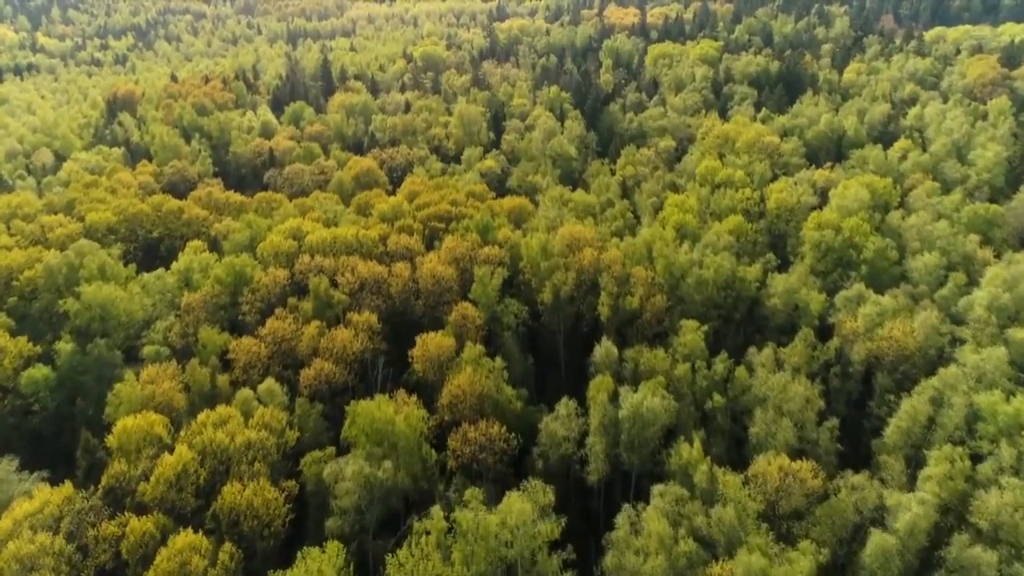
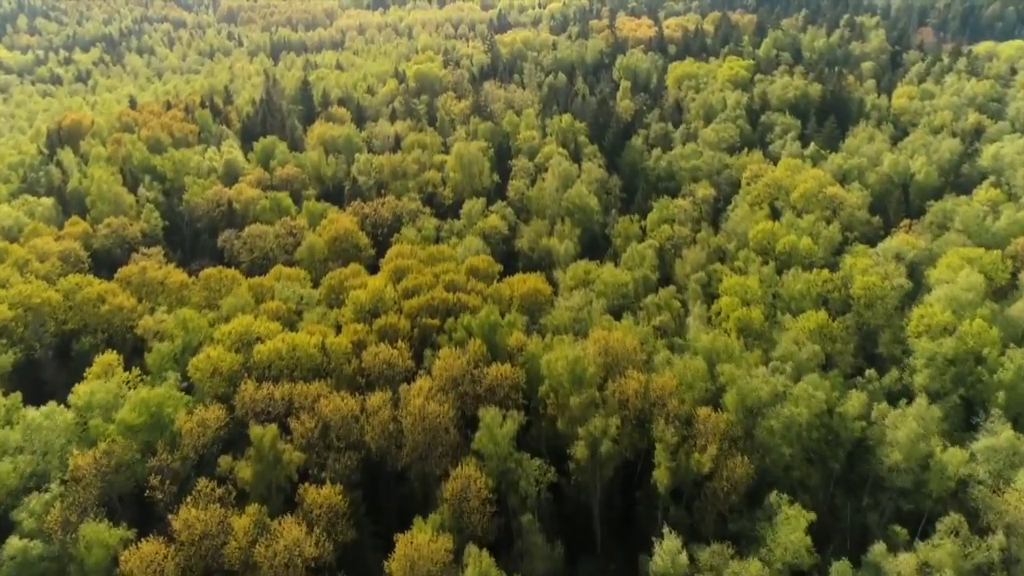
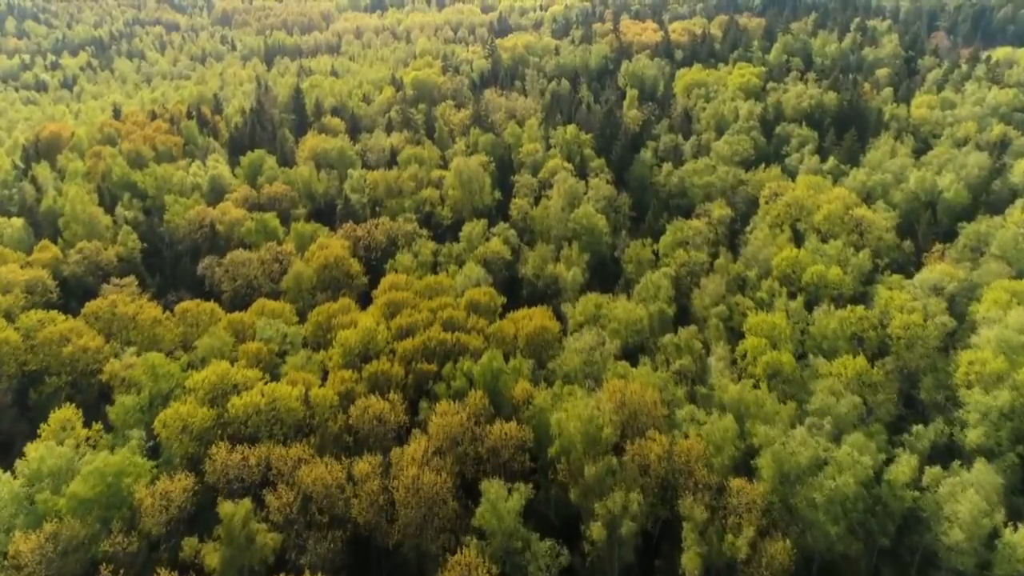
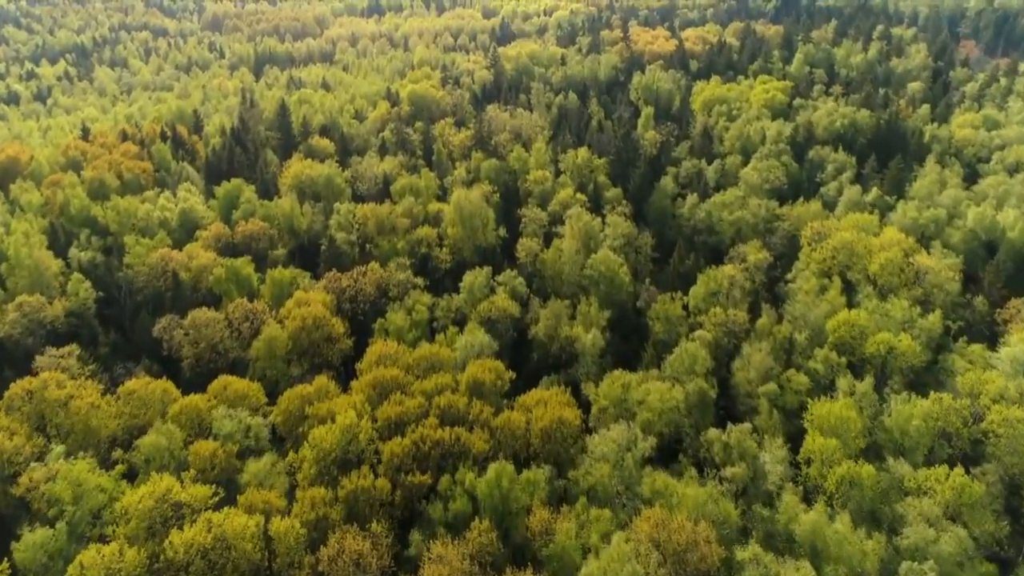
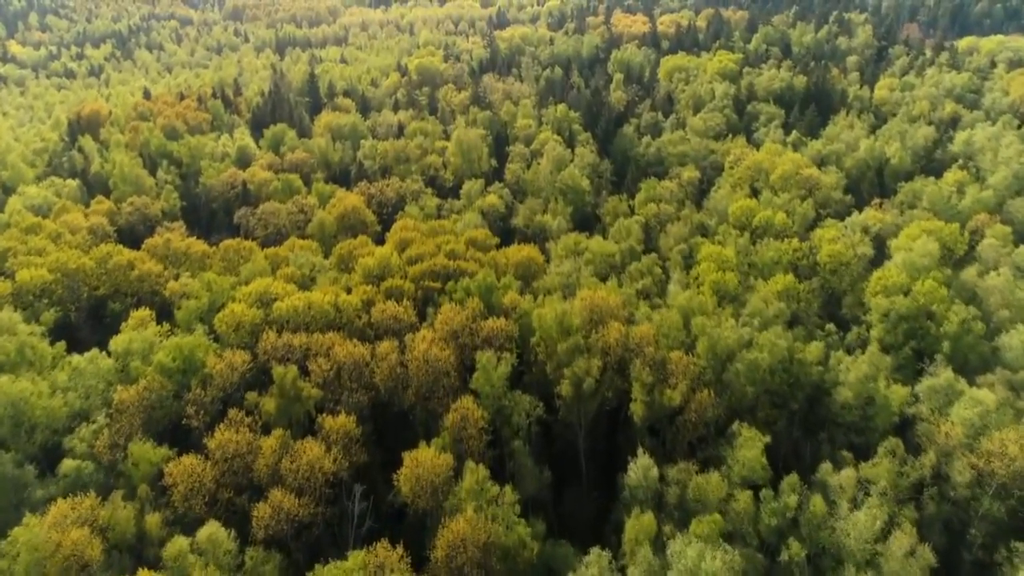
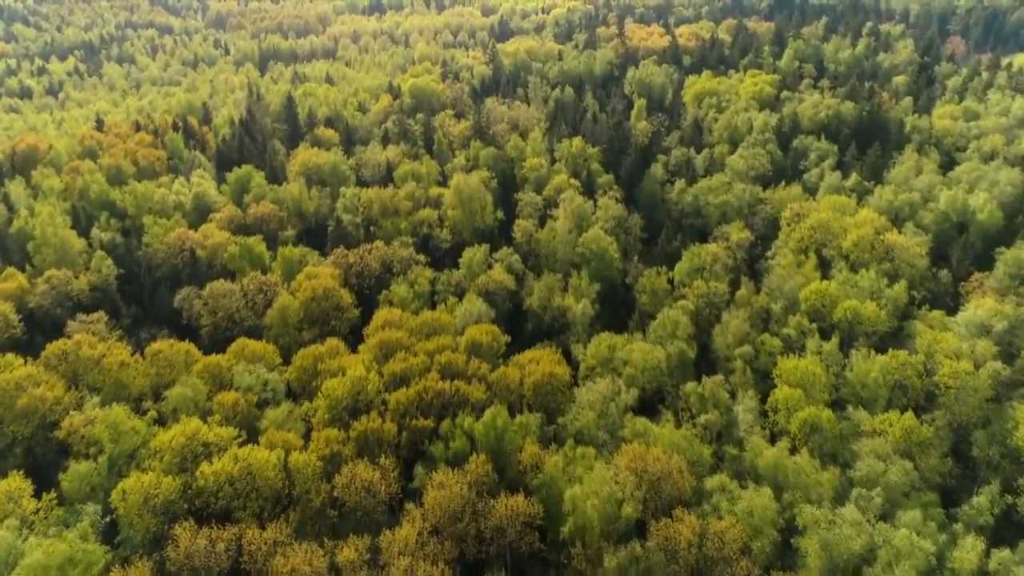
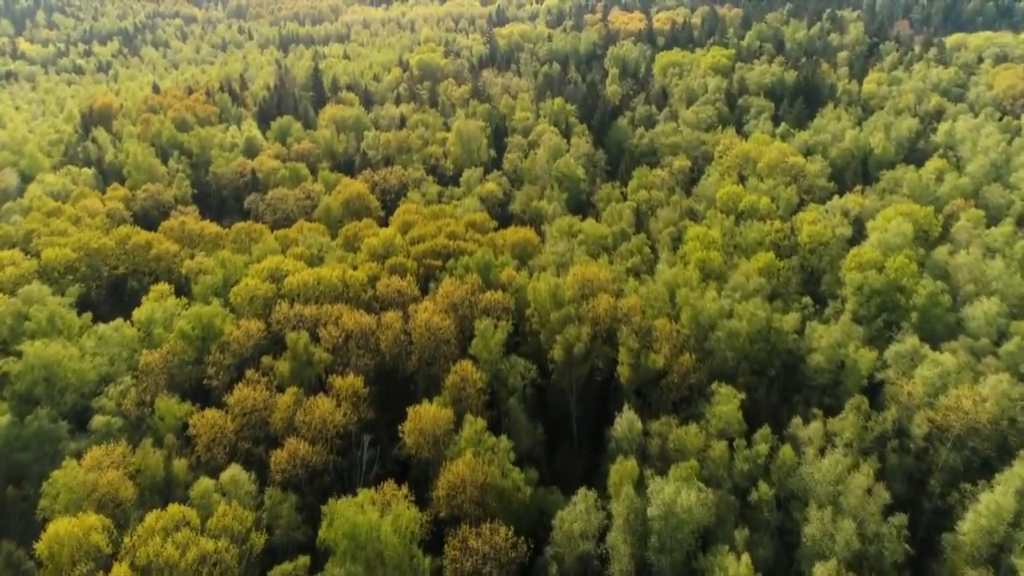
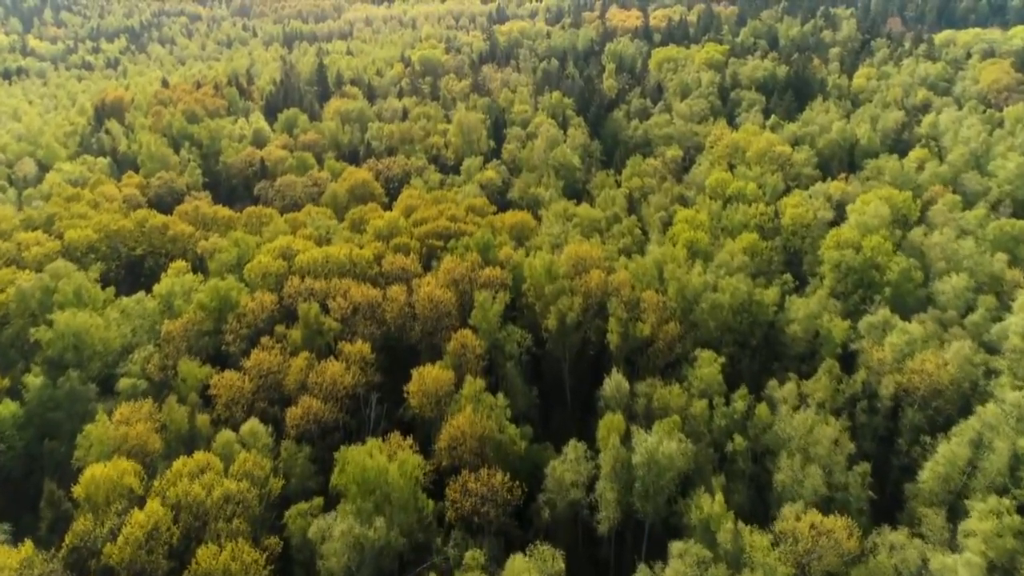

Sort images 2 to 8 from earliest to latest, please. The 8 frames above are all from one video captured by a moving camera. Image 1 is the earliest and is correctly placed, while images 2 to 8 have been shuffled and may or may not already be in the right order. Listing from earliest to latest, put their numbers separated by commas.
8, 7, 5, 2, 3, 6, 4
